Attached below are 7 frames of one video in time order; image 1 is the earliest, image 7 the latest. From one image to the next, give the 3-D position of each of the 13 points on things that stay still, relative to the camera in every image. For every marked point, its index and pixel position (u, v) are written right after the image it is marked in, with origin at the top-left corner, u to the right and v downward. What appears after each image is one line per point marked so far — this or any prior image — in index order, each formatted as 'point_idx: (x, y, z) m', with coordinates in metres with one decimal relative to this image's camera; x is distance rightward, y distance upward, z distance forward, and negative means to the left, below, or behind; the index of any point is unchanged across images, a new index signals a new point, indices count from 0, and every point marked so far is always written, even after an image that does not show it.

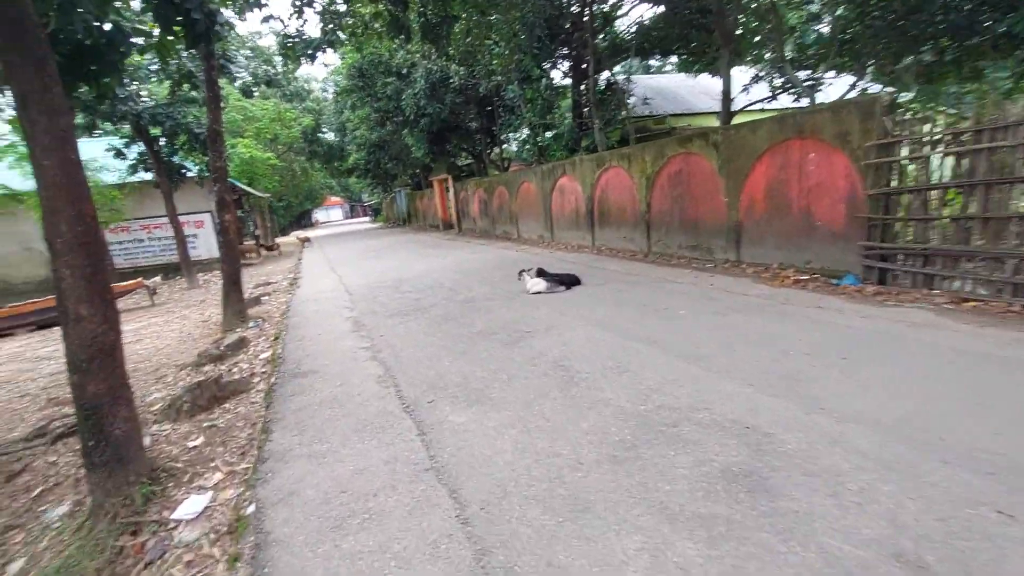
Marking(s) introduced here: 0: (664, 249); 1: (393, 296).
0: (+2.6, +0.7, +9.2) m
1: (-1.8, -0.1, +8.1) m
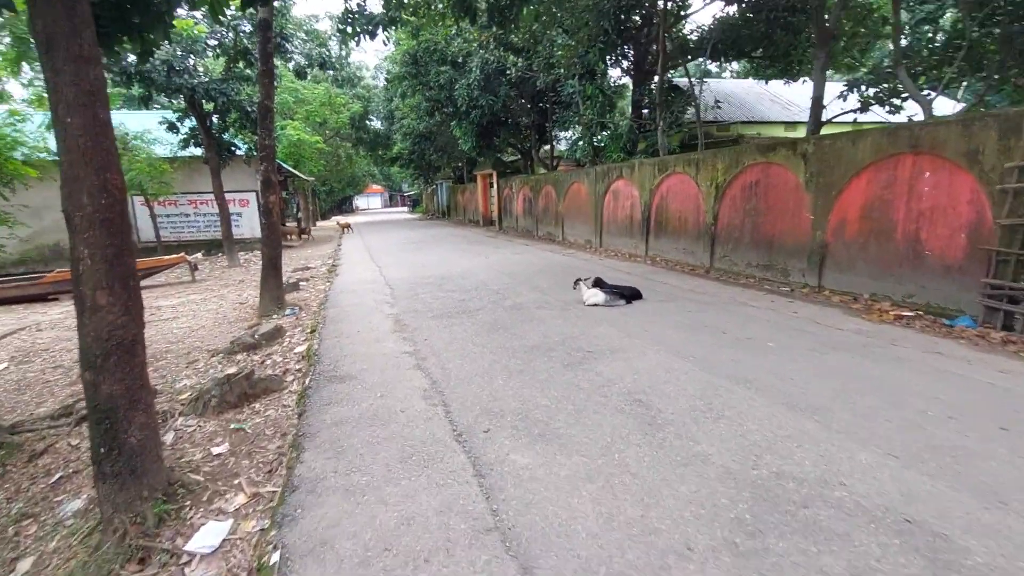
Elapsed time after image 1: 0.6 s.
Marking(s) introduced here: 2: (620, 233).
0: (+3.5, +0.3, +8.5) m
1: (-1.1, -0.1, +7.6) m
2: (+2.4, +1.2, +11.8) m
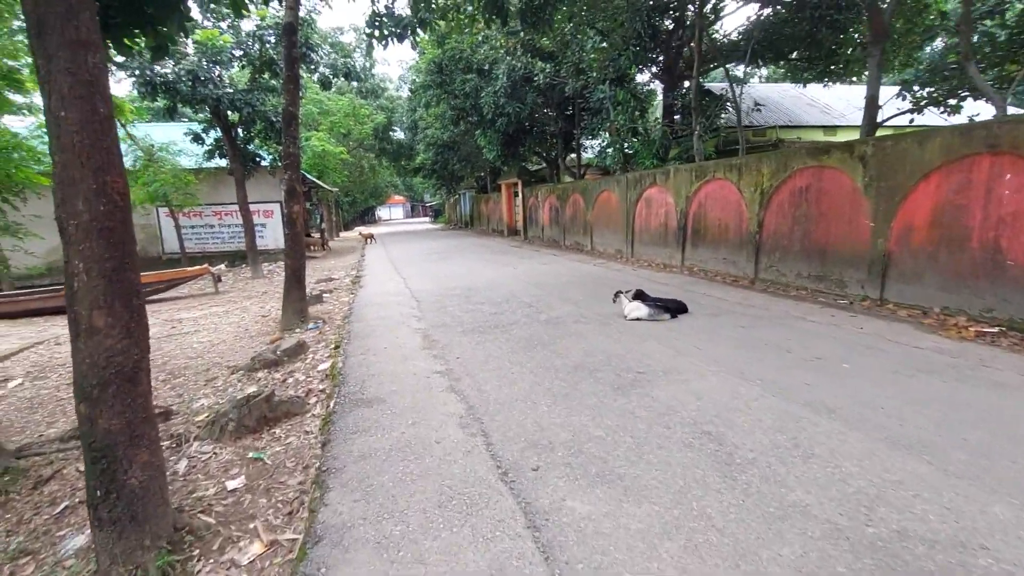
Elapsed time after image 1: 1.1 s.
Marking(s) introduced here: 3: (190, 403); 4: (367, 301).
0: (+3.9, +0.2, +8.0) m
1: (-0.7, -0.3, +7.3) m
2: (+3.0, +1.0, +11.3) m
3: (-3.1, -1.1, +5.2) m
4: (-2.2, -0.2, +8.3) m
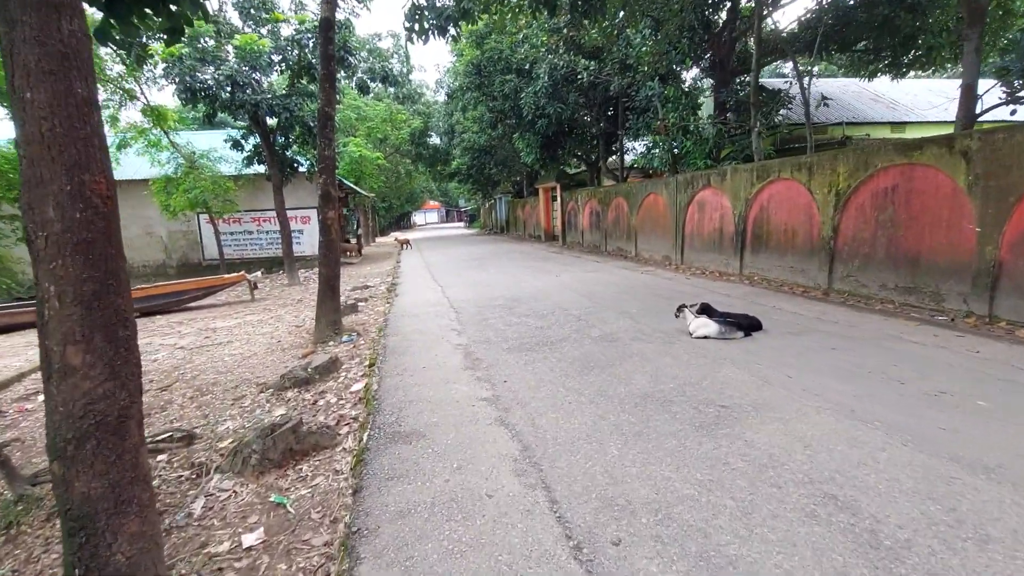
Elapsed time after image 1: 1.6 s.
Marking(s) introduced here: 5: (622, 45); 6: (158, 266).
0: (+4.6, 0.0, +7.1) m
1: (-0.1, -0.4, +6.7) m
2: (+3.8, +0.8, +10.6) m
3: (-2.6, -1.2, +4.8) m
4: (-1.6, -0.4, +7.9) m
5: (+2.5, +5.4, +12.0) m
6: (-10.4, +0.6, +15.8) m
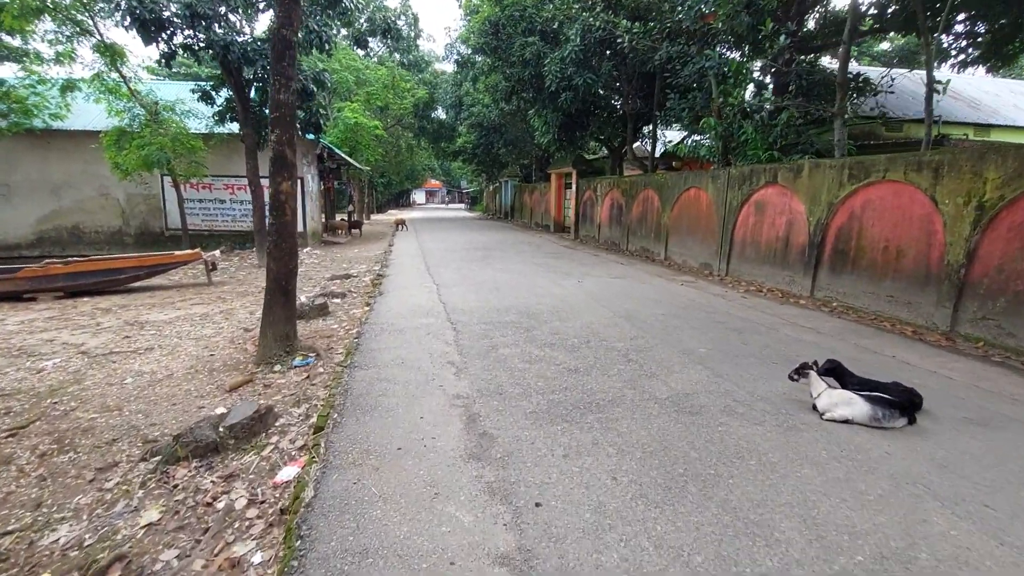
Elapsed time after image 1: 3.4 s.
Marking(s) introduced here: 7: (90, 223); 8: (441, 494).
0: (+4.8, -0.5, +5.2) m
1: (+0.1, -0.6, +4.8) m
2: (+4.0, +0.4, +8.6) m
3: (-2.5, -1.3, +2.8) m
4: (-1.4, -0.4, +5.9) m
5: (+3.0, +5.2, +9.9) m
6: (-10.2, +1.4, +13.7) m
7: (-10.7, +1.7, +13.6) m
8: (-0.3, -1.0, +2.6) m
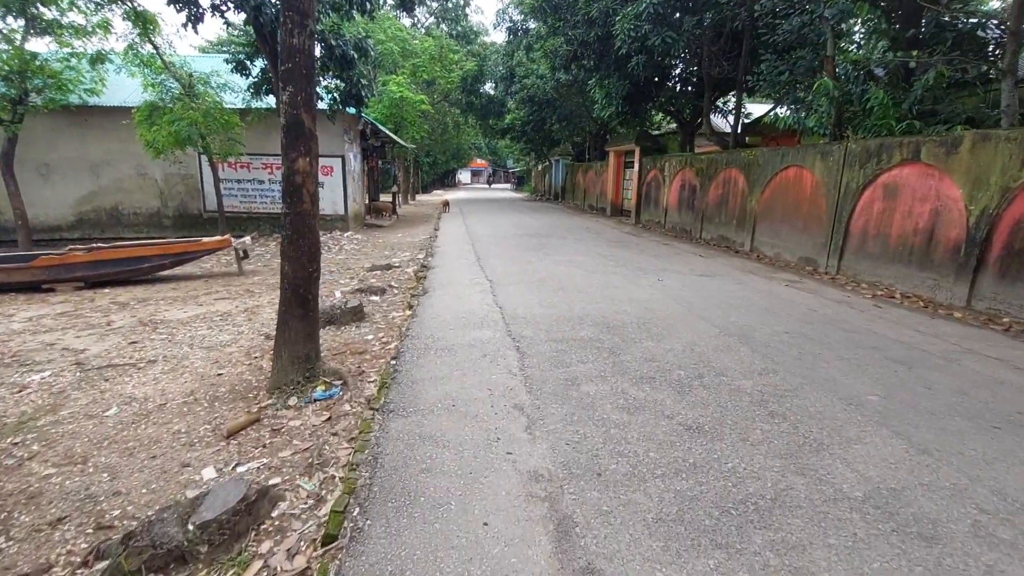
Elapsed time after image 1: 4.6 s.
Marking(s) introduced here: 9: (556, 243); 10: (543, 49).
0: (+5.4, -0.7, +3.6) m
1: (+0.7, -0.7, +3.5) m
2: (+4.9, +0.4, +7.0) m
3: (-2.1, -1.4, +1.8) m
4: (-0.7, -0.4, +4.7) m
5: (+4.1, +5.2, +8.1) m
6: (-8.8, +1.8, +13.1) m
7: (-9.3, +2.1, +13.1) m
8: (+0.1, -1.2, +1.4) m
9: (+0.9, +0.9, +11.2) m
10: (+0.8, +6.7, +15.1) m
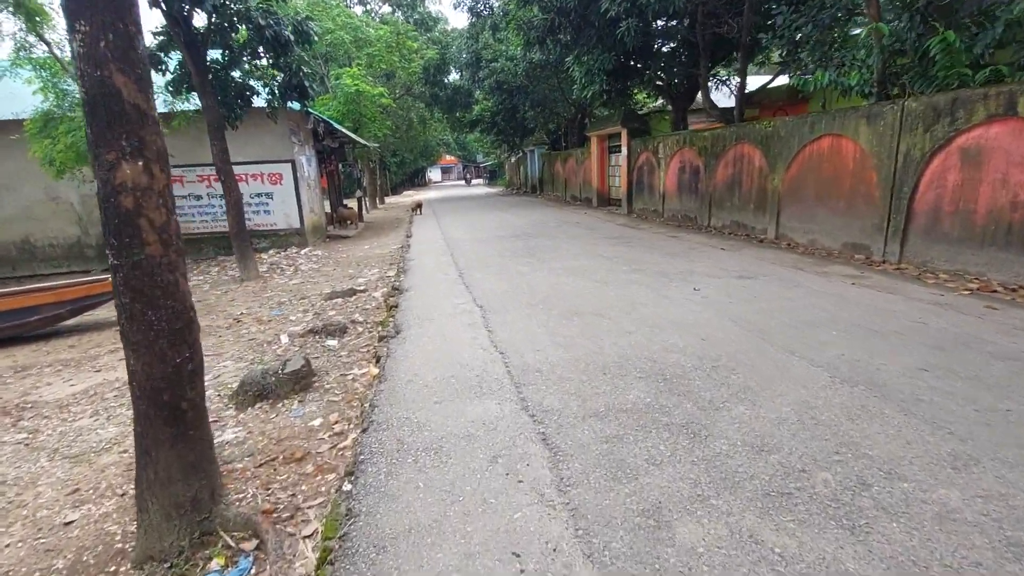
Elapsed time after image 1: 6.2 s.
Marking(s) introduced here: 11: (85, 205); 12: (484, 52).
0: (+5.5, -0.5, +2.2) m
1: (+0.9, -1.0, +1.9) m
2: (+4.9, +0.5, +5.6) m
3: (-1.8, -1.9, +0.1) m
4: (-0.6, -0.8, +3.1) m
5: (+3.6, +5.3, +6.6) m
6: (-9.2, +0.9, +11.2) m
7: (-9.7, +1.1, +11.1) m
8: (+0.3, -1.5, -0.2) m
9: (+0.7, +0.8, +9.7) m
10: (0.0, +6.6, +13.4) m
11: (-8.8, +1.7, +11.1) m
12: (-1.0, +8.4, +19.2) m
